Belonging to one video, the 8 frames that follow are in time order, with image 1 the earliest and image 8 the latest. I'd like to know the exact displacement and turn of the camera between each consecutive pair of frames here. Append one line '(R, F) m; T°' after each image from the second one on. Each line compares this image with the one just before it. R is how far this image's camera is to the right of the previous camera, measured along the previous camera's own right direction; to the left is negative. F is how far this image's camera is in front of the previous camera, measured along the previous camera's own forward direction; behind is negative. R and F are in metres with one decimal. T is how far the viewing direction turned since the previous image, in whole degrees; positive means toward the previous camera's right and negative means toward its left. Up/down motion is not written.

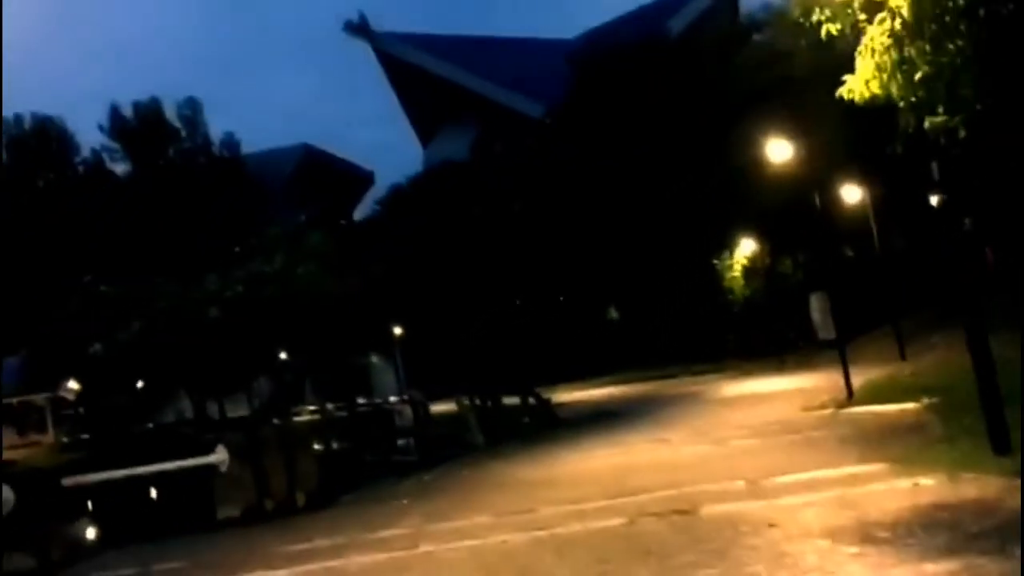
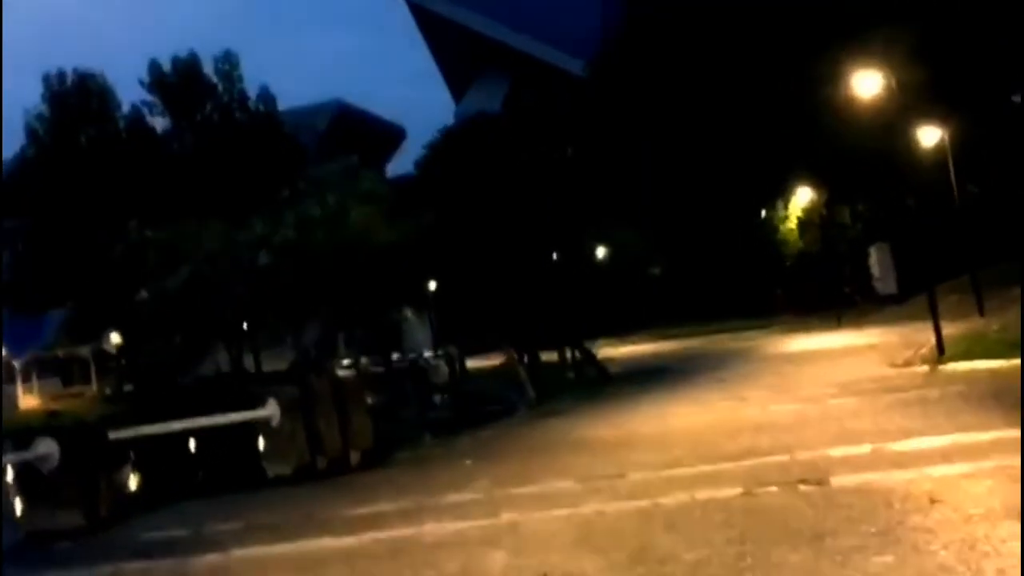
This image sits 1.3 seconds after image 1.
(-0.2, +0.7) m; -2°
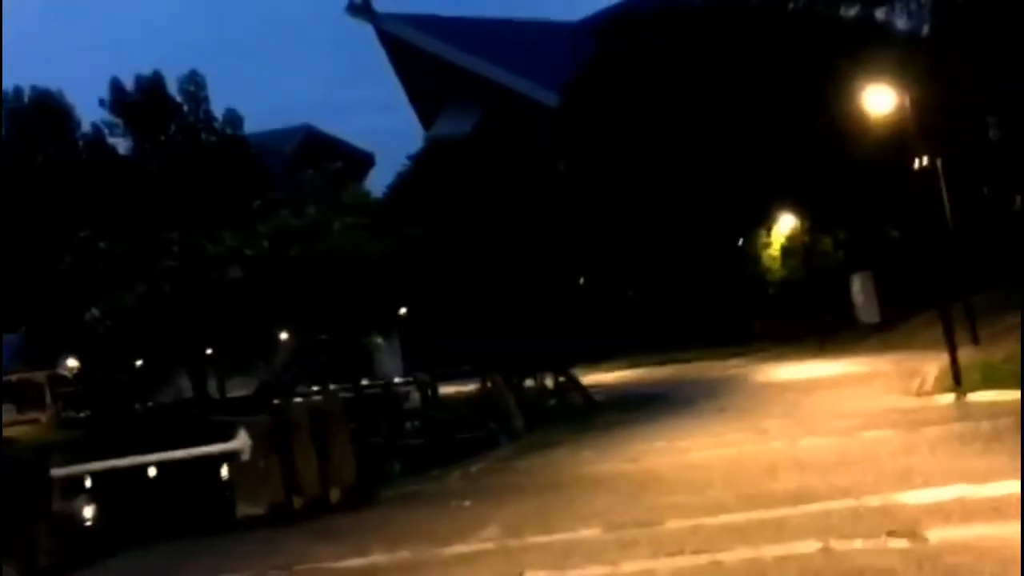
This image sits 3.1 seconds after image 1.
(-0.2, +0.7) m; +2°
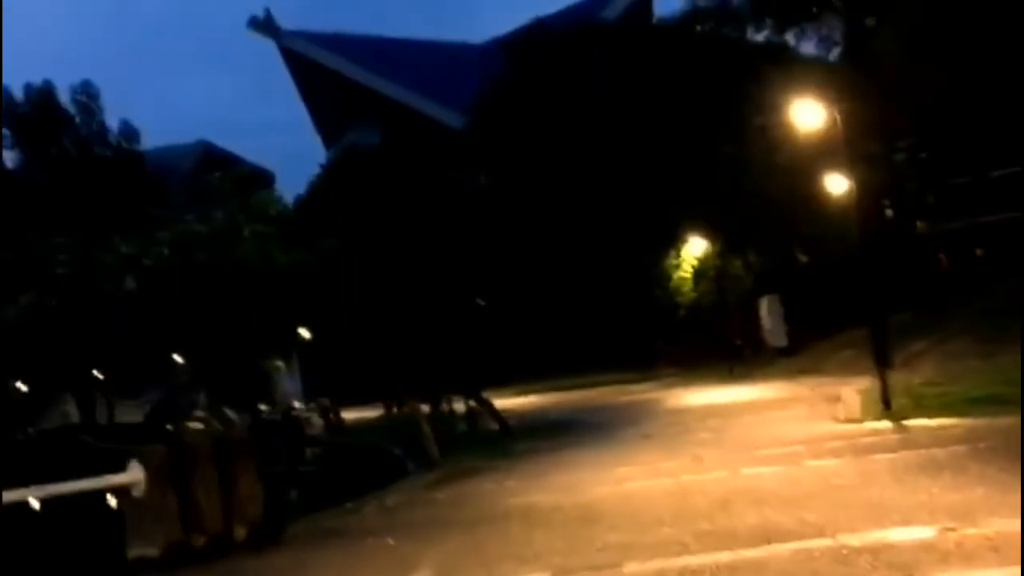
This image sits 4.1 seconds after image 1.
(-0.1, +0.5) m; +5°
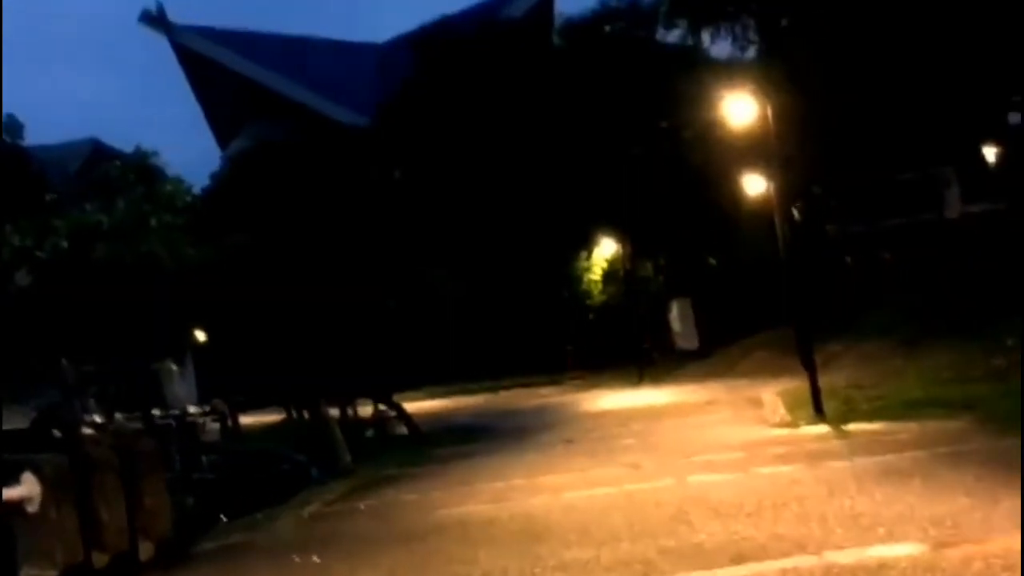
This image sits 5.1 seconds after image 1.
(-0.2, +0.4) m; +5°
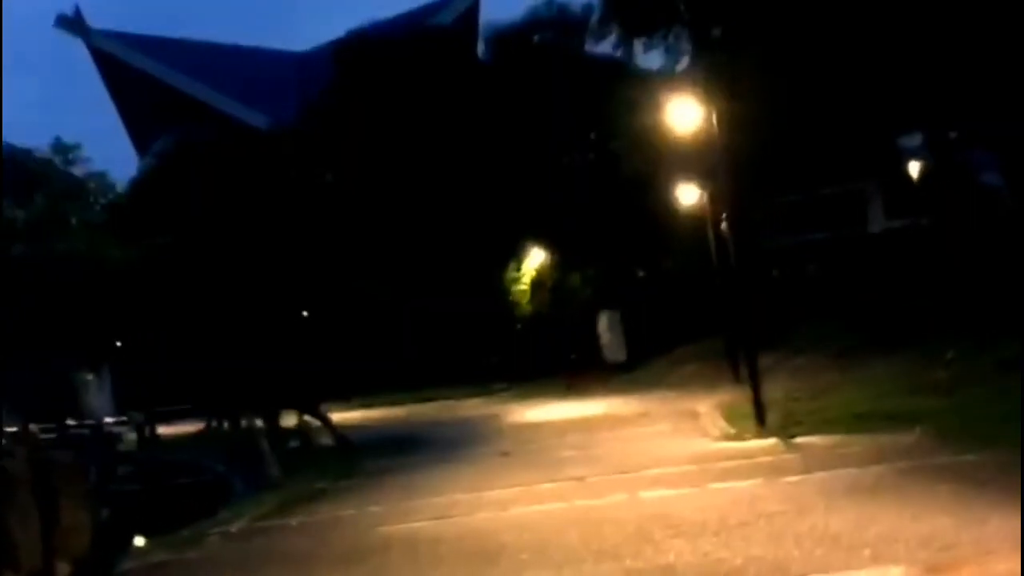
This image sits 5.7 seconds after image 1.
(-0.1, +0.3) m; +4°
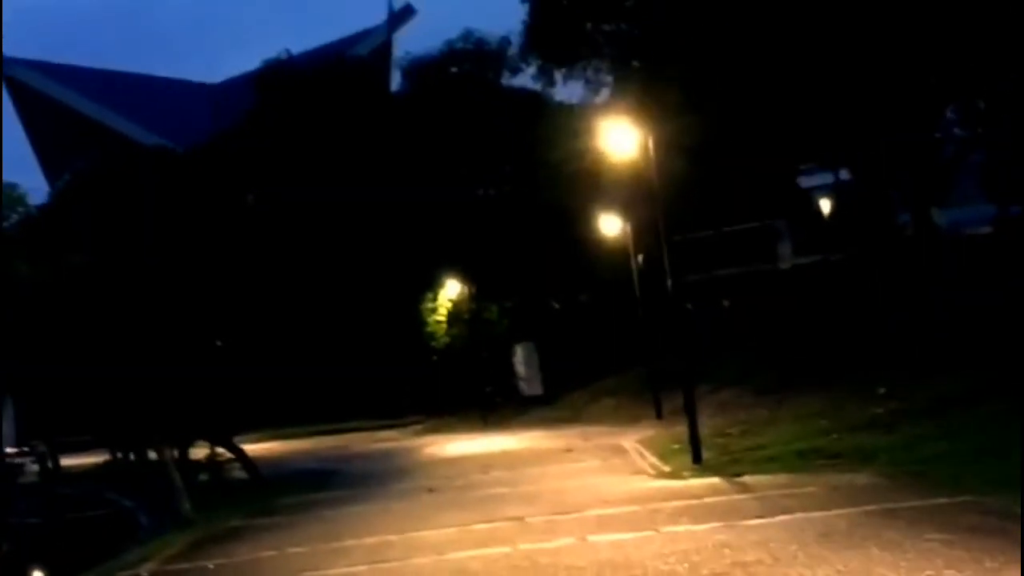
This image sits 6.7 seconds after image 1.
(-0.2, +0.4) m; +4°
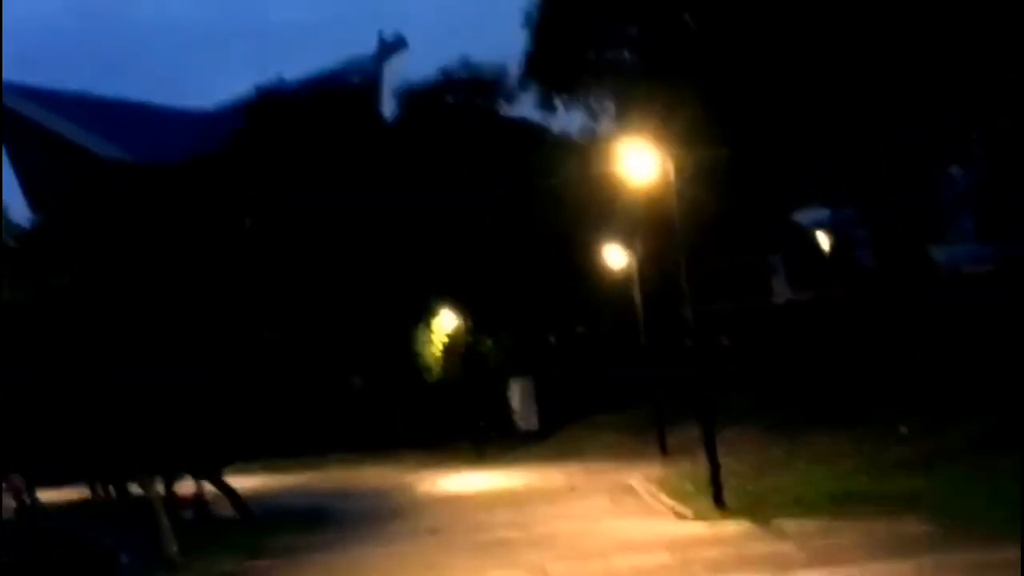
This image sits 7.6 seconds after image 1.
(-0.2, +0.4) m; +1°
